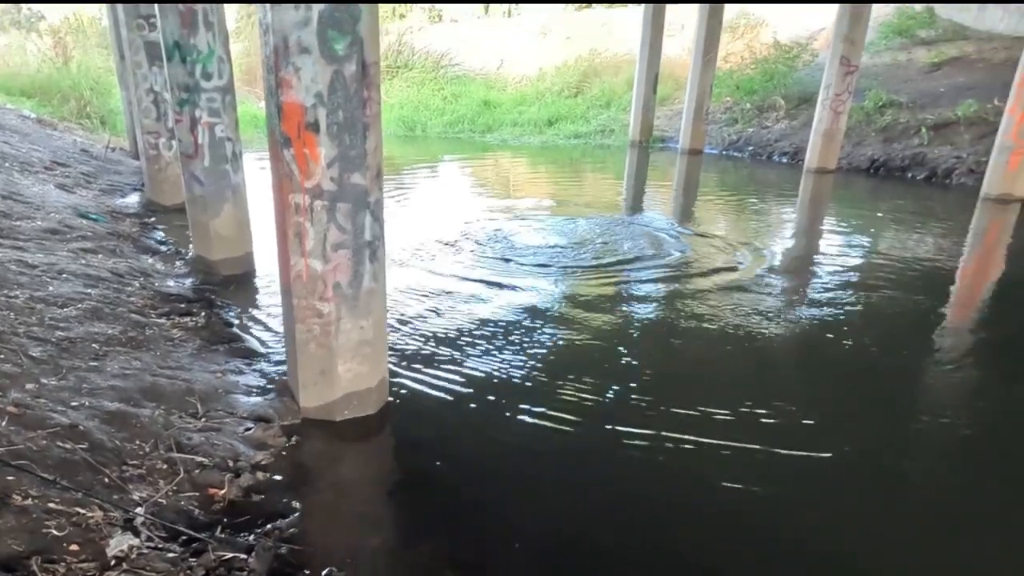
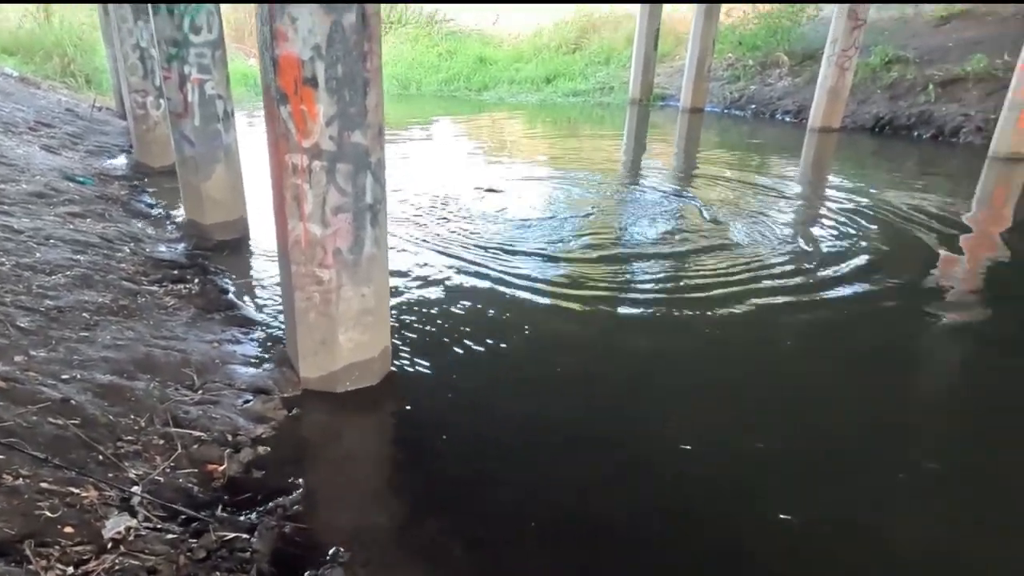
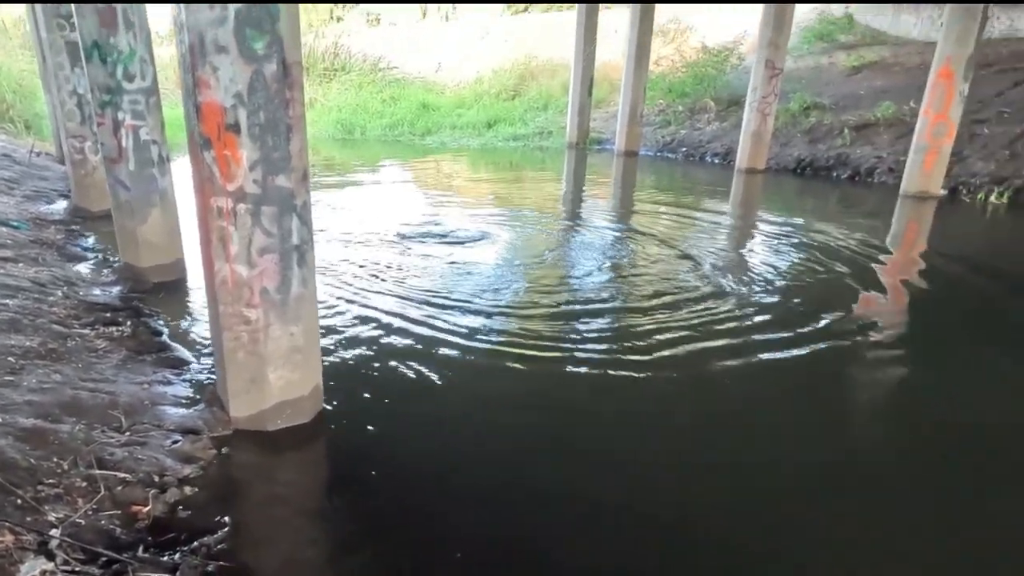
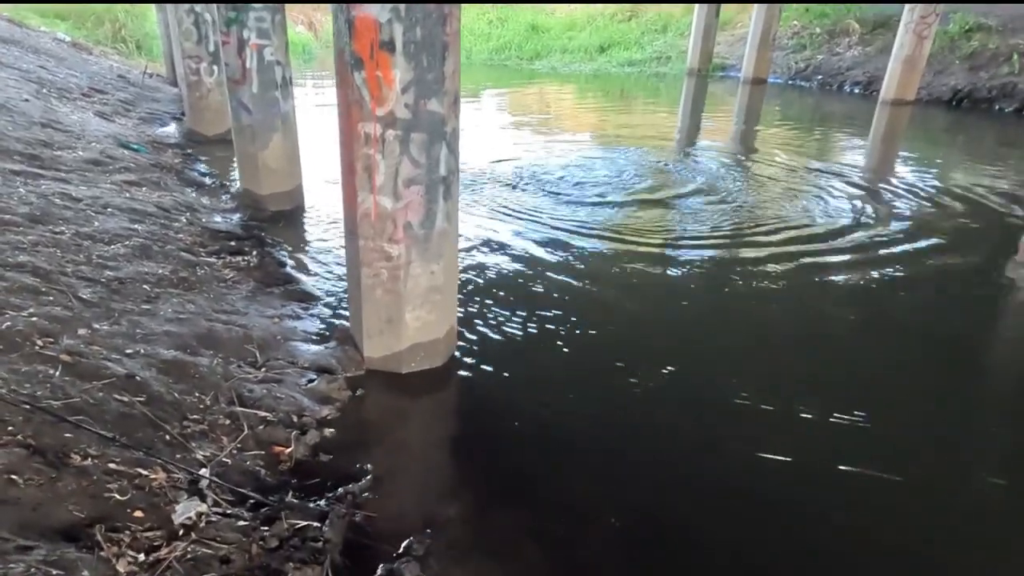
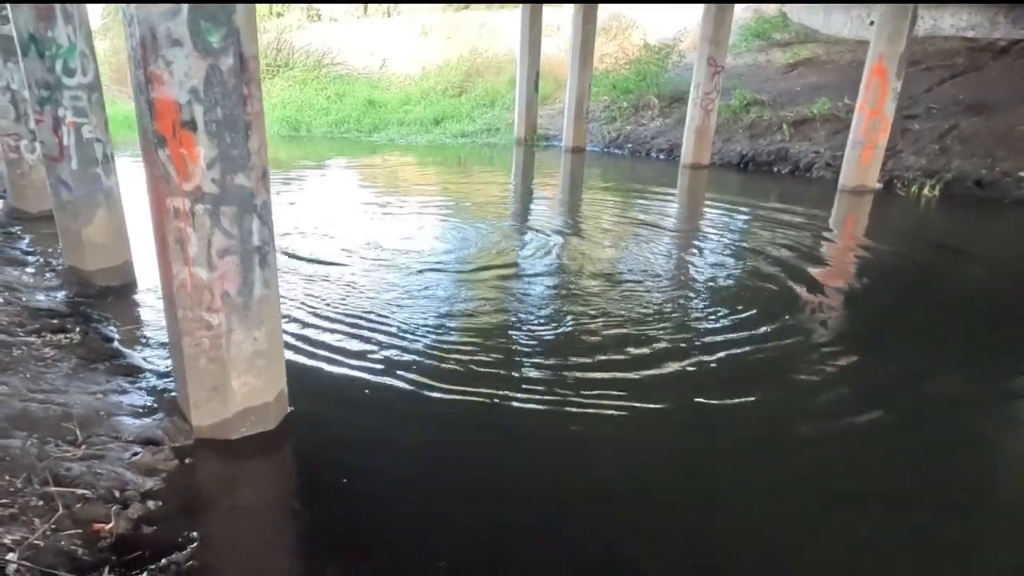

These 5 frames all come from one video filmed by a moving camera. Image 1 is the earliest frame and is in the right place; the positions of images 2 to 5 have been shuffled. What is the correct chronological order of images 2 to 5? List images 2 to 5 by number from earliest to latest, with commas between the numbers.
4, 2, 3, 5
